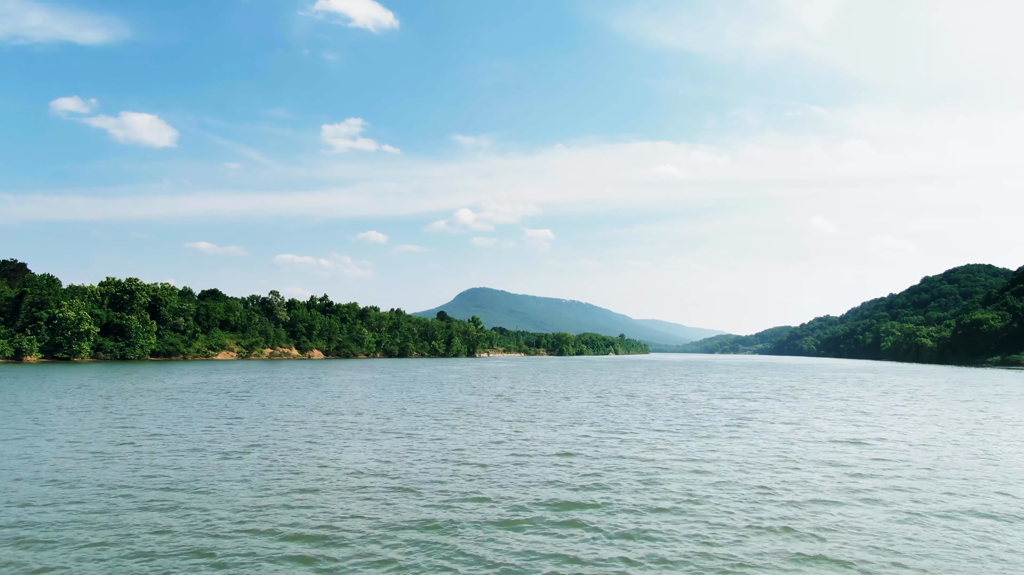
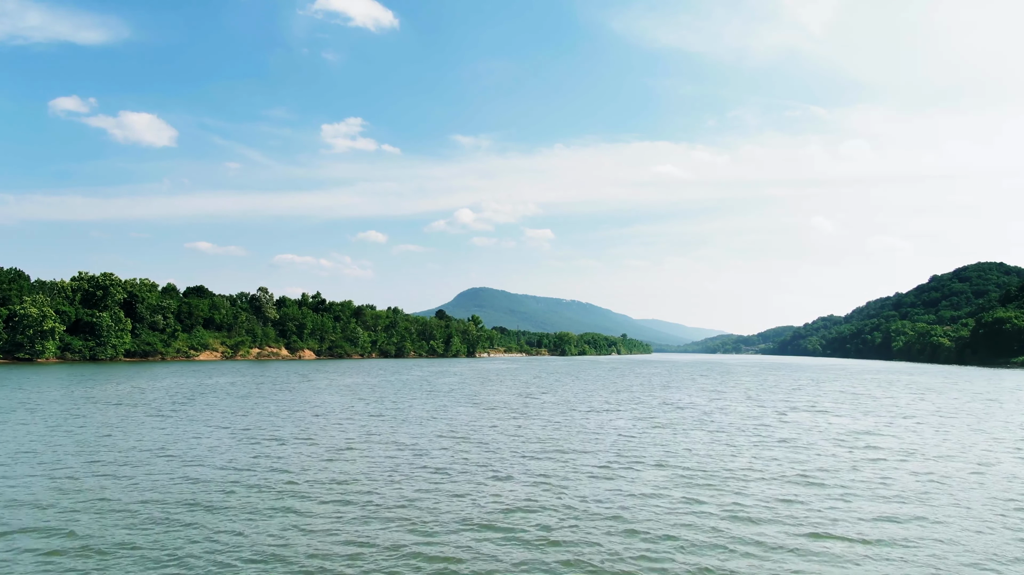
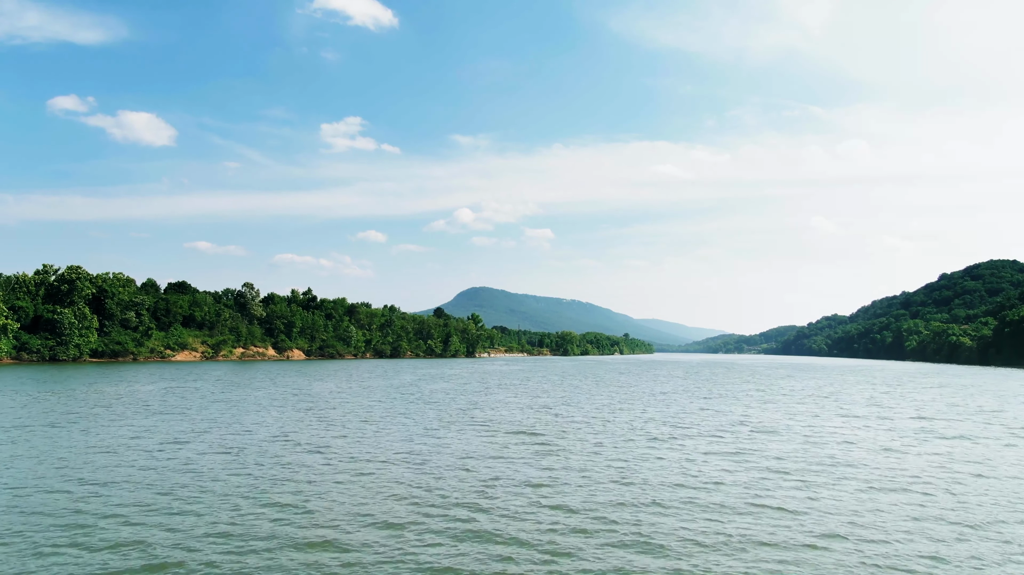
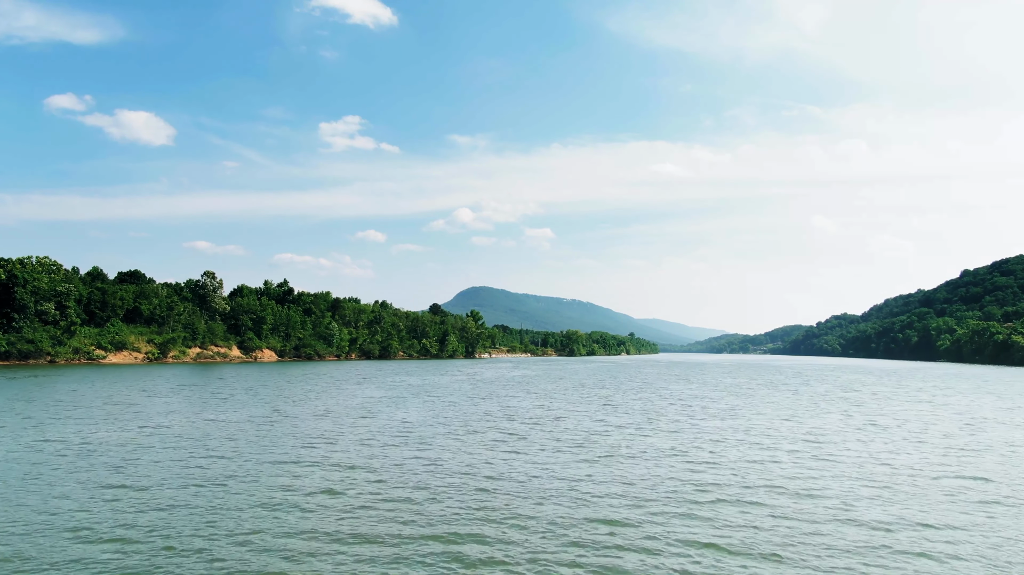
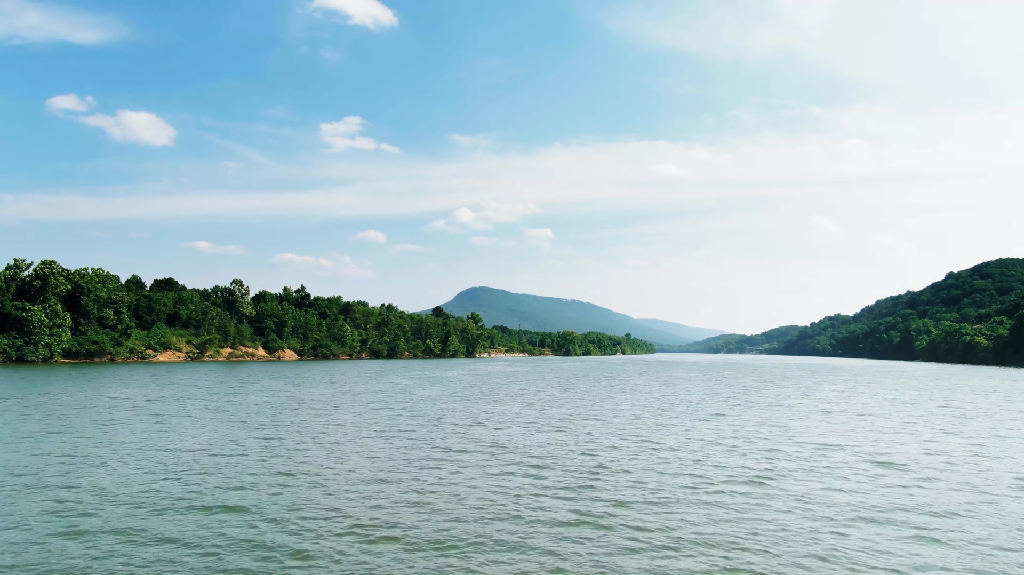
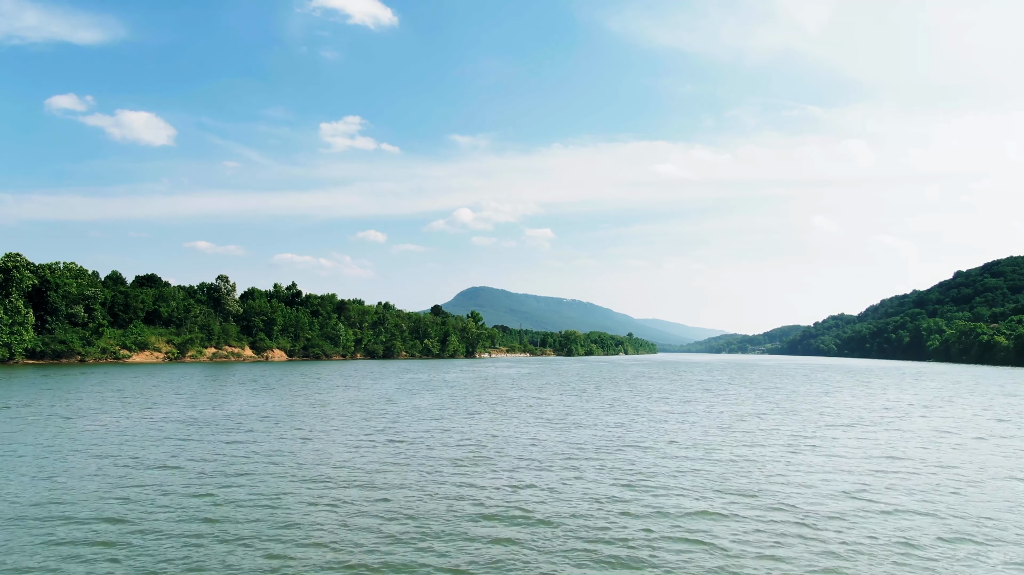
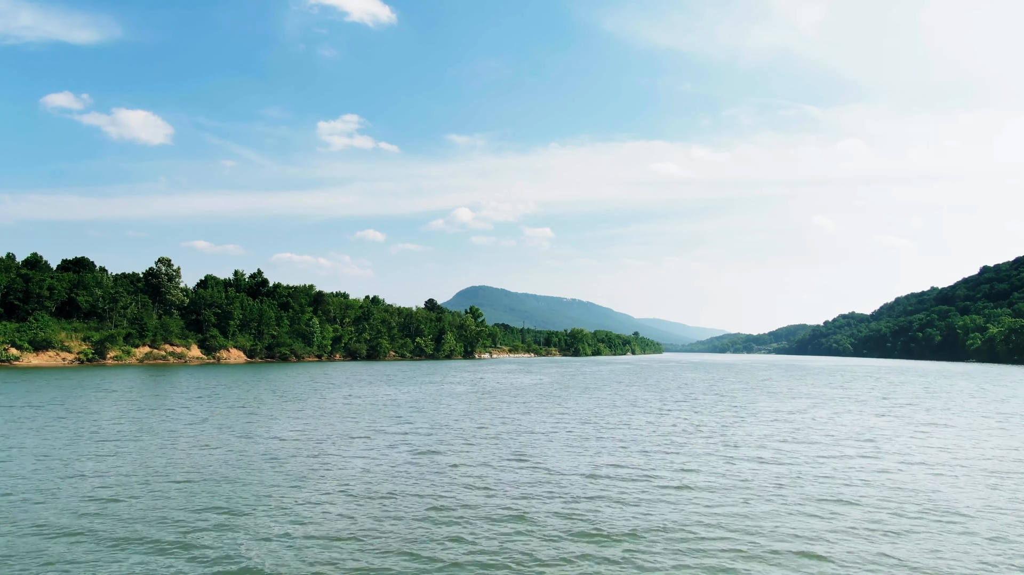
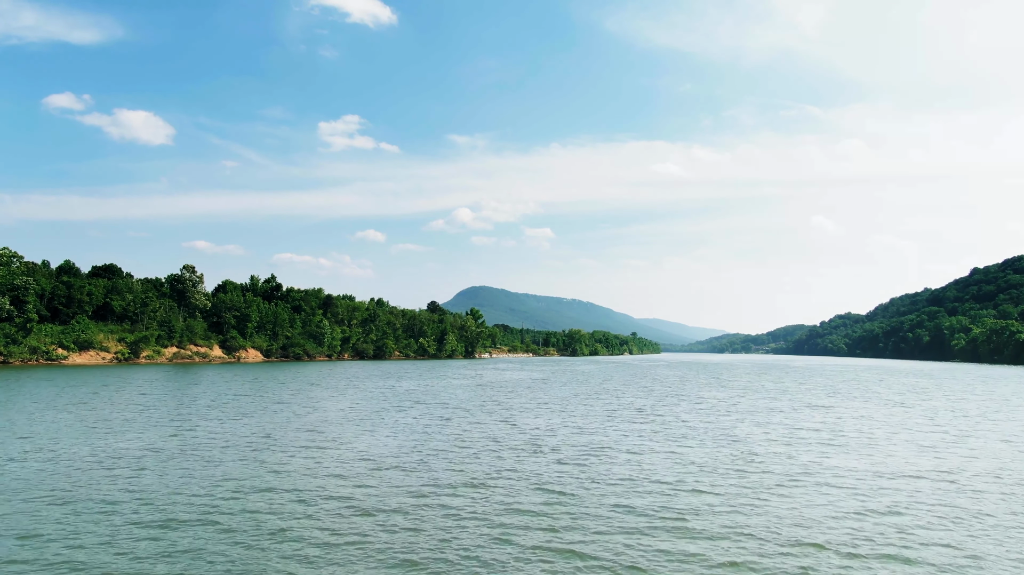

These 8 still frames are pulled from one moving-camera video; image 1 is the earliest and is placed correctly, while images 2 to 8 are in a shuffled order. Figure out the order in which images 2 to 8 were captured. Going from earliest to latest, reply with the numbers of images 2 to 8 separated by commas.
2, 3, 5, 6, 4, 8, 7
